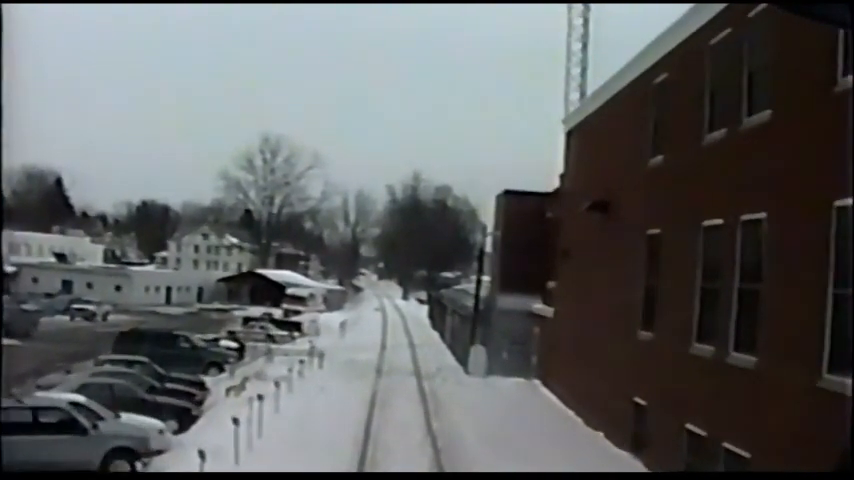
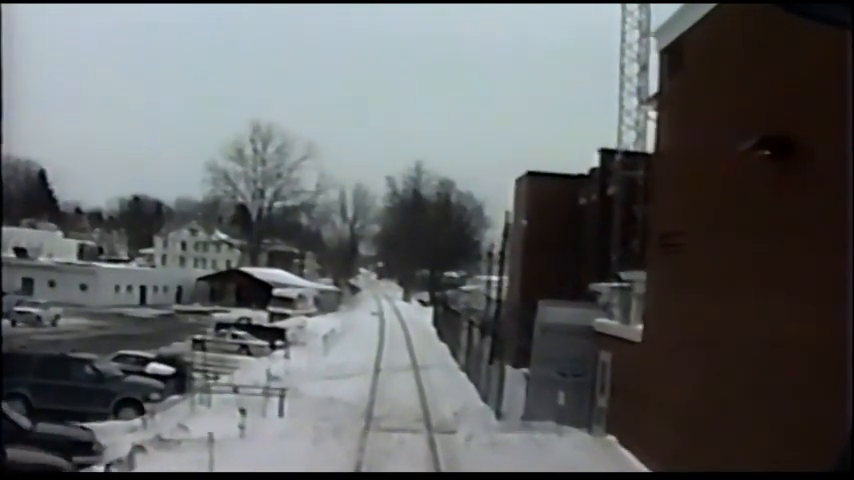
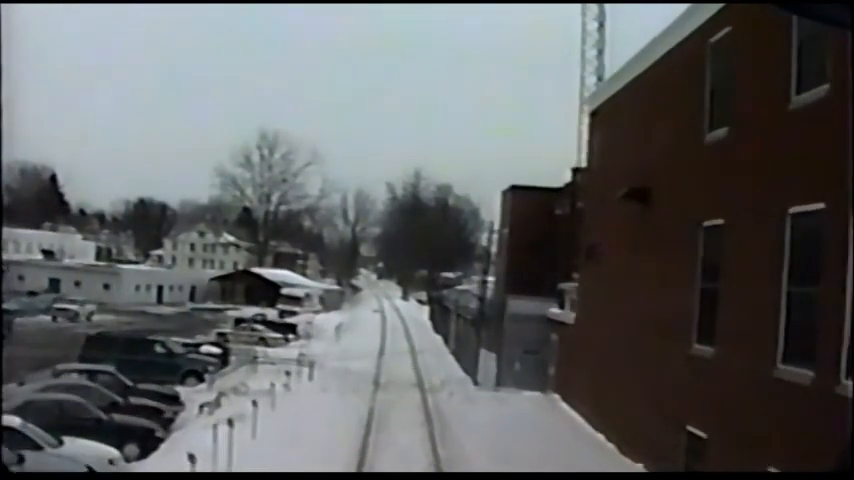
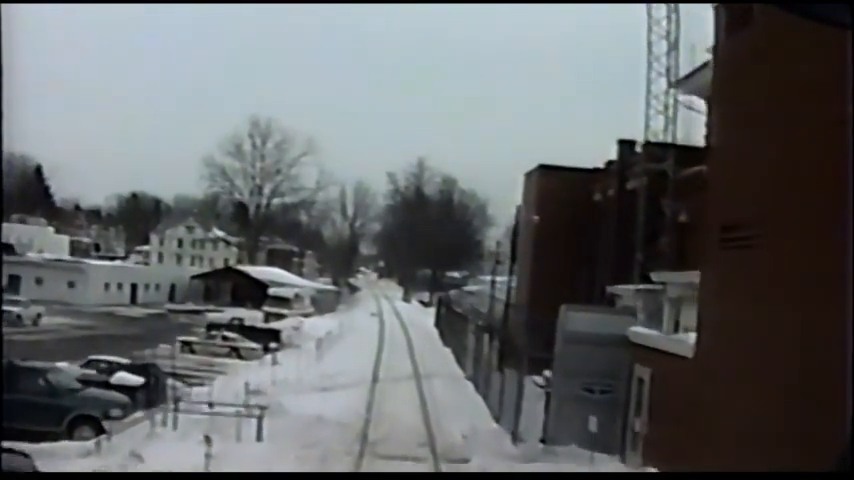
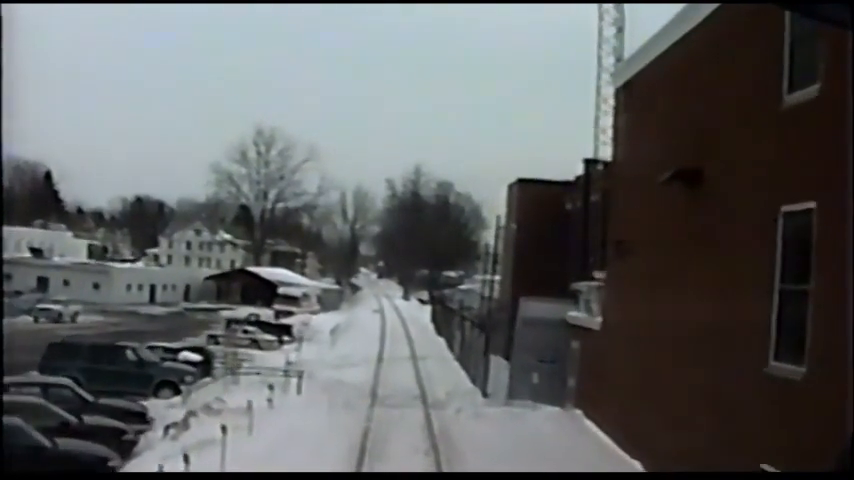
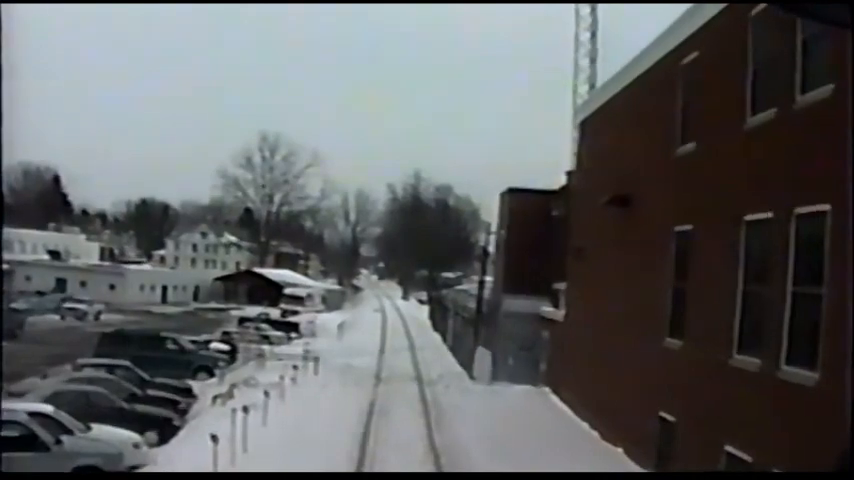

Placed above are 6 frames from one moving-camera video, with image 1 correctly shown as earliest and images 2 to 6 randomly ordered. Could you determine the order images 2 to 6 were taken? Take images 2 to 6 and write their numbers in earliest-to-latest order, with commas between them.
6, 3, 5, 2, 4
